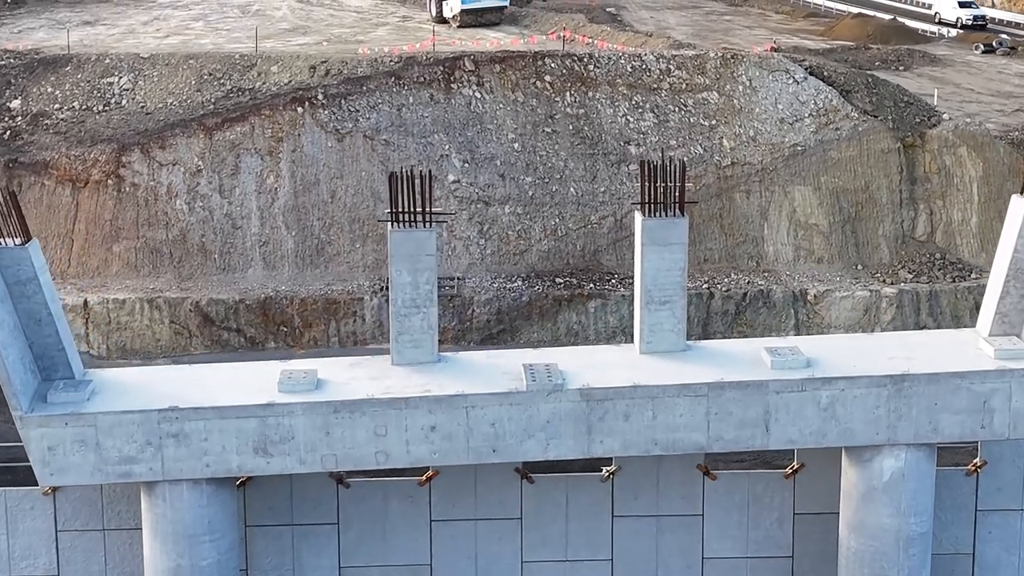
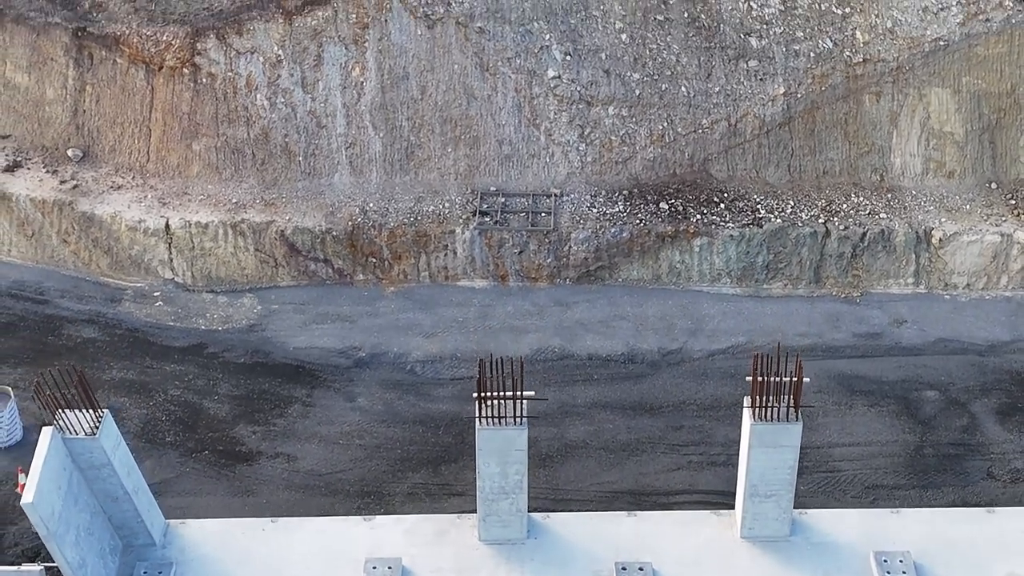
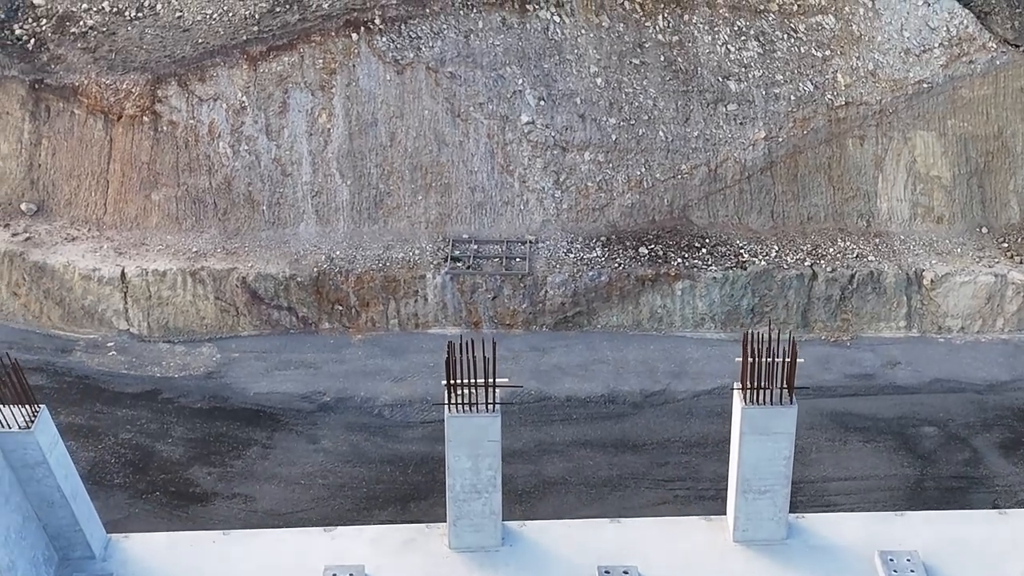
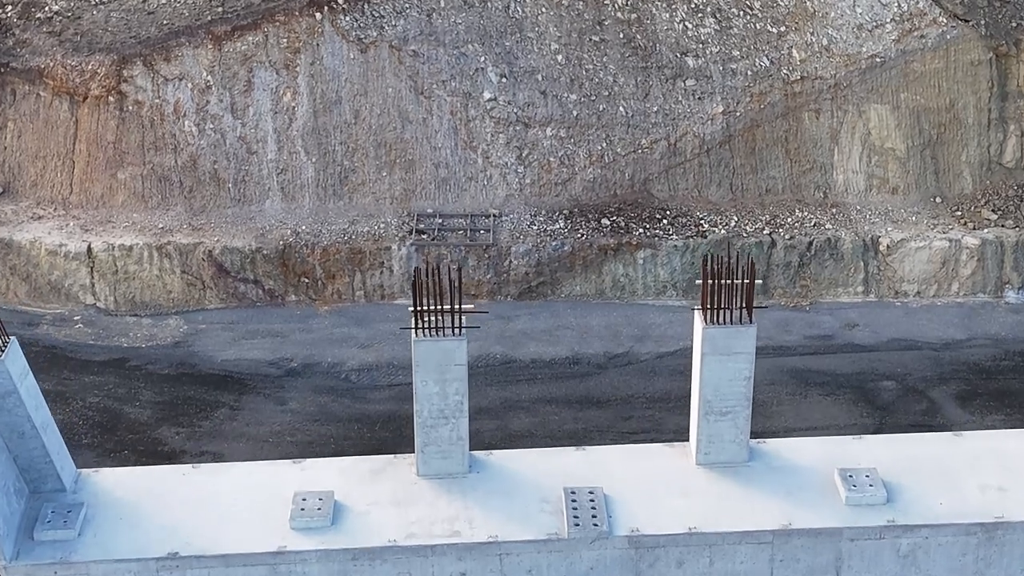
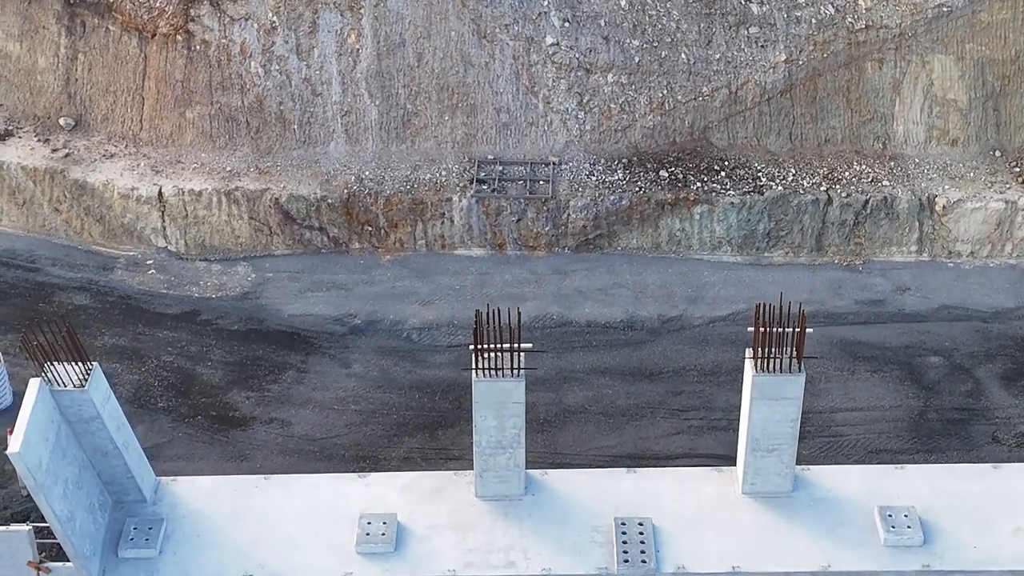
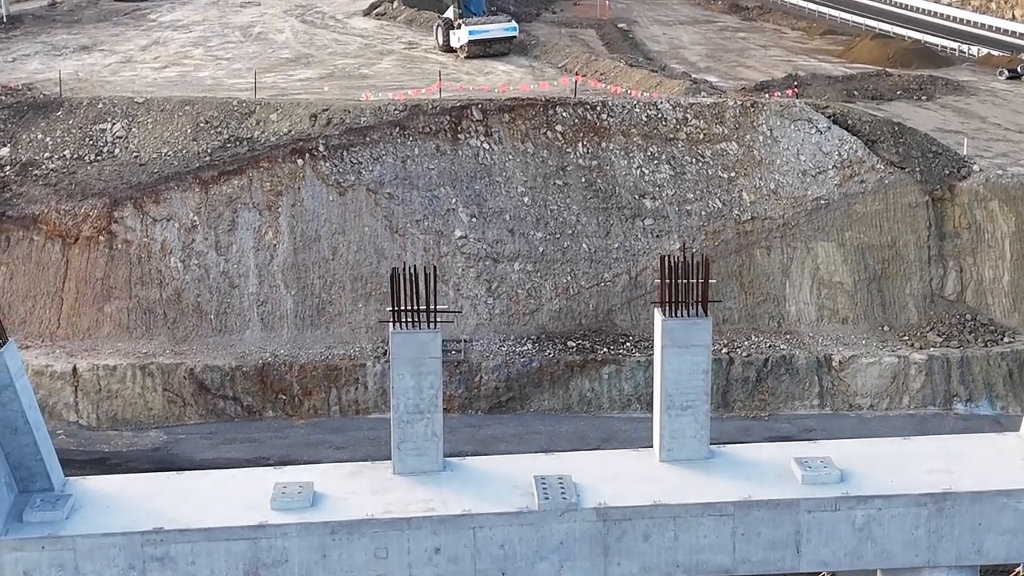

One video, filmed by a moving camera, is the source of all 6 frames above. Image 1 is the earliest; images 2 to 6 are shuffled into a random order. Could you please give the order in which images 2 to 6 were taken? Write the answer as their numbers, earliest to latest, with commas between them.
6, 4, 3, 5, 2
